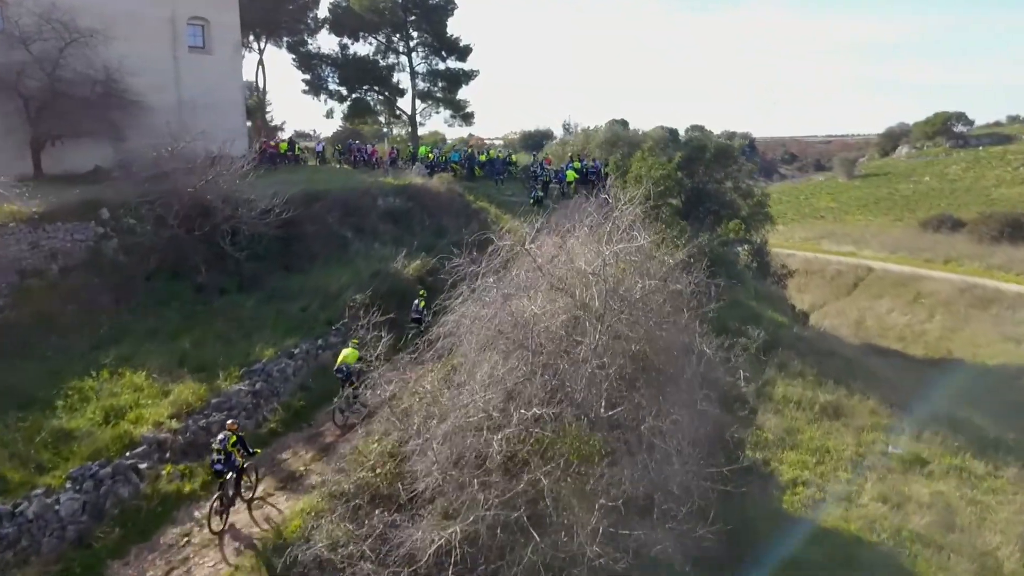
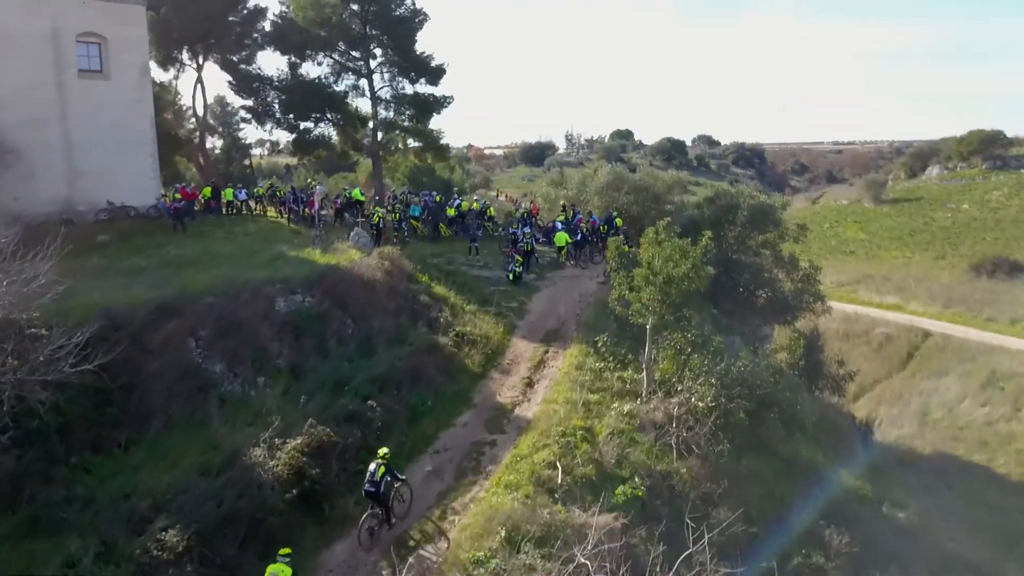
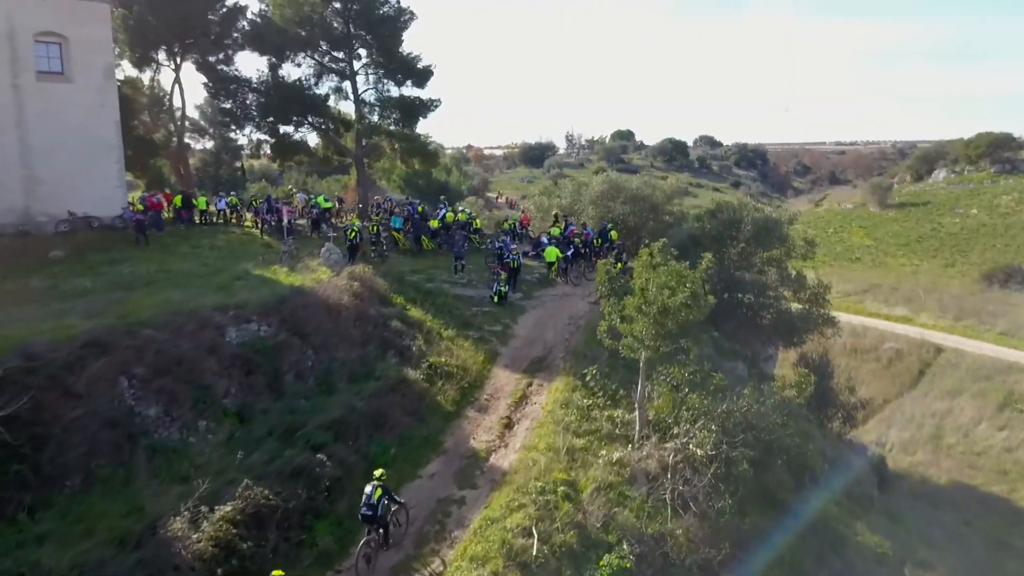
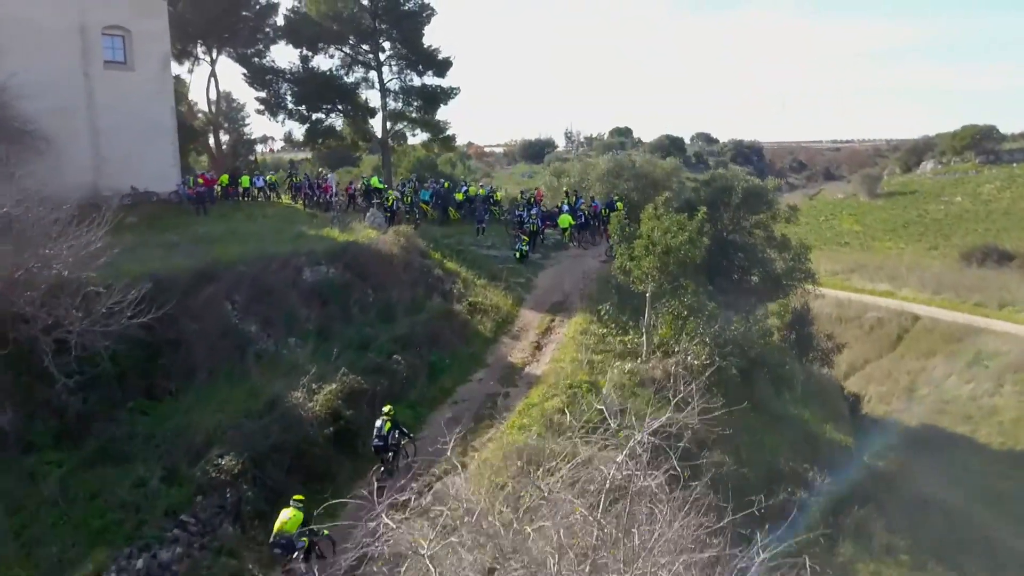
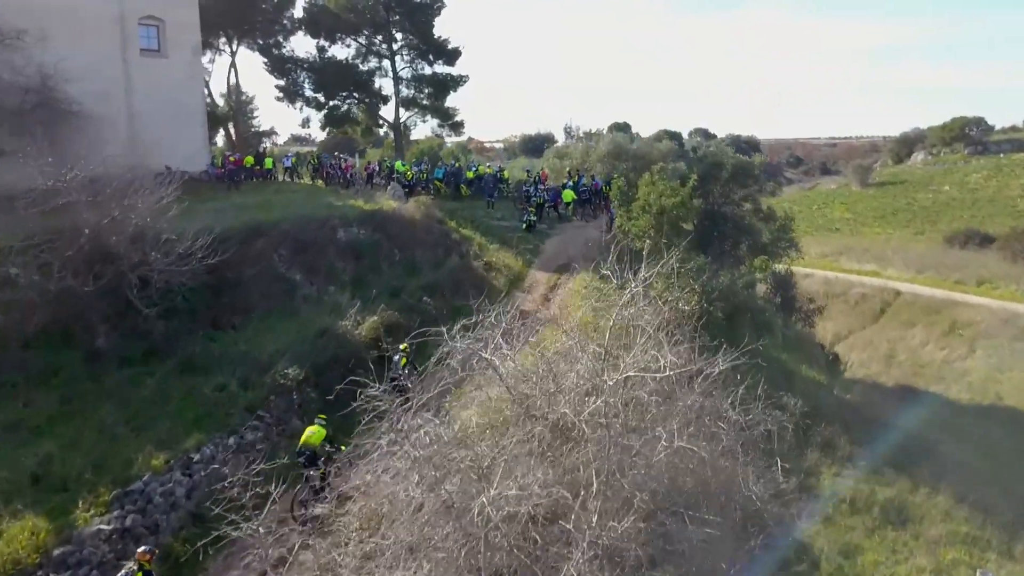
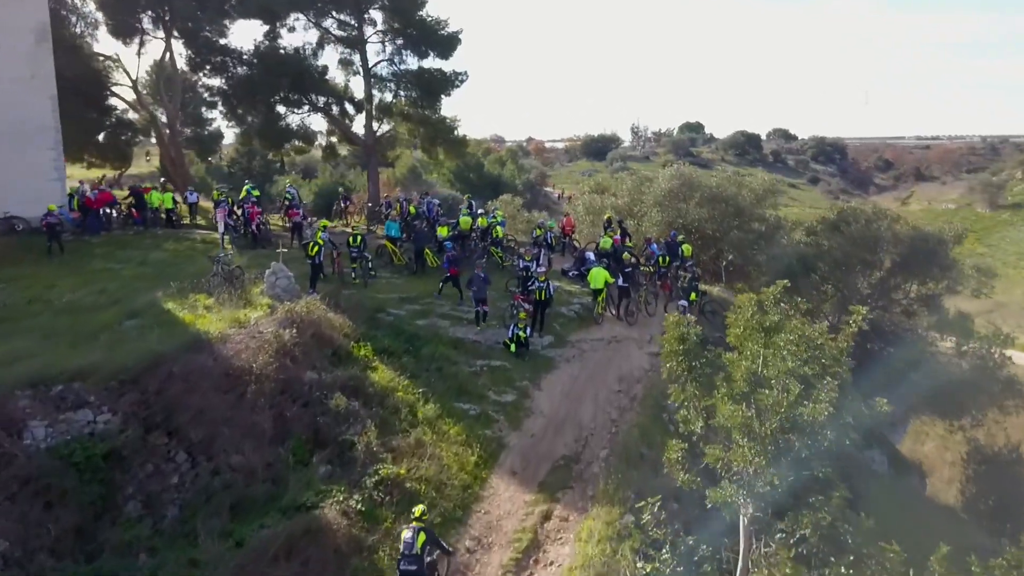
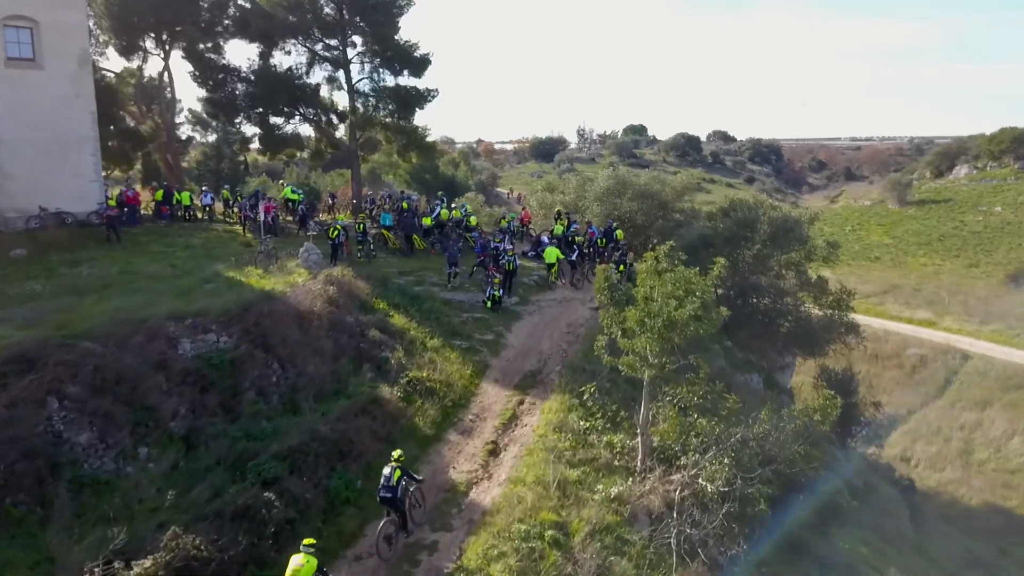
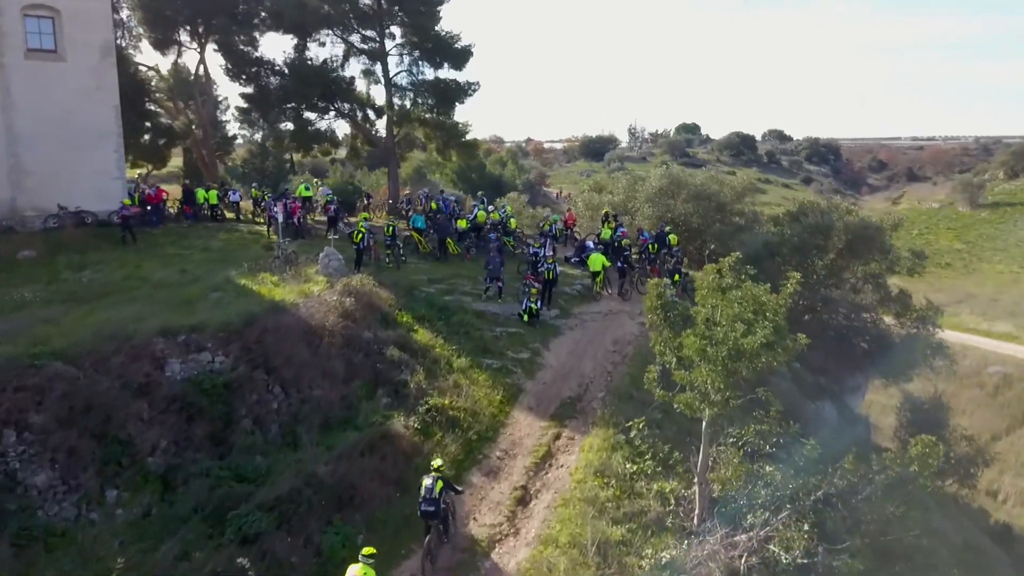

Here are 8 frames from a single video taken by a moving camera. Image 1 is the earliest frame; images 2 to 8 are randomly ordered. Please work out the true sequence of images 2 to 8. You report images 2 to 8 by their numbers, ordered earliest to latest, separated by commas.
5, 4, 2, 3, 7, 8, 6
